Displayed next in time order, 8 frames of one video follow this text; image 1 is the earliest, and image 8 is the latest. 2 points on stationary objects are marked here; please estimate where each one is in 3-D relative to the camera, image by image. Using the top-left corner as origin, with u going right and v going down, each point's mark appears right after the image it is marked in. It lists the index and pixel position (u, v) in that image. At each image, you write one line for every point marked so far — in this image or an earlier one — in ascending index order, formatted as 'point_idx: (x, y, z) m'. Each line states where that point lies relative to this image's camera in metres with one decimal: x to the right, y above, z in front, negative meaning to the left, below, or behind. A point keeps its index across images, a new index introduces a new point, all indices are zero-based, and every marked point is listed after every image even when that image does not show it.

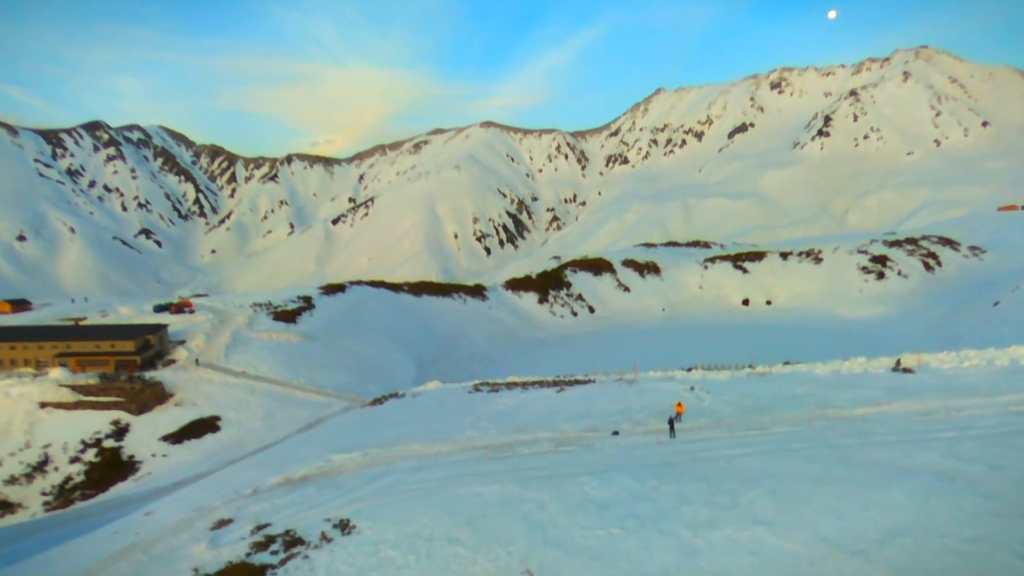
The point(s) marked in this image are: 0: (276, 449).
0: (-7.6, -5.3, +19.3) m
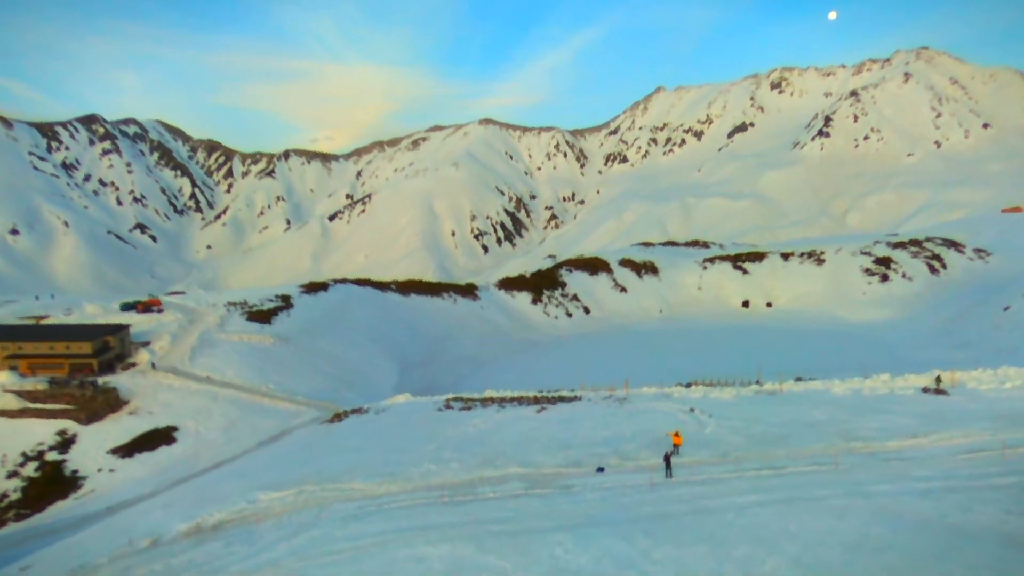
0: (-8.2, -5.3, +17.3) m
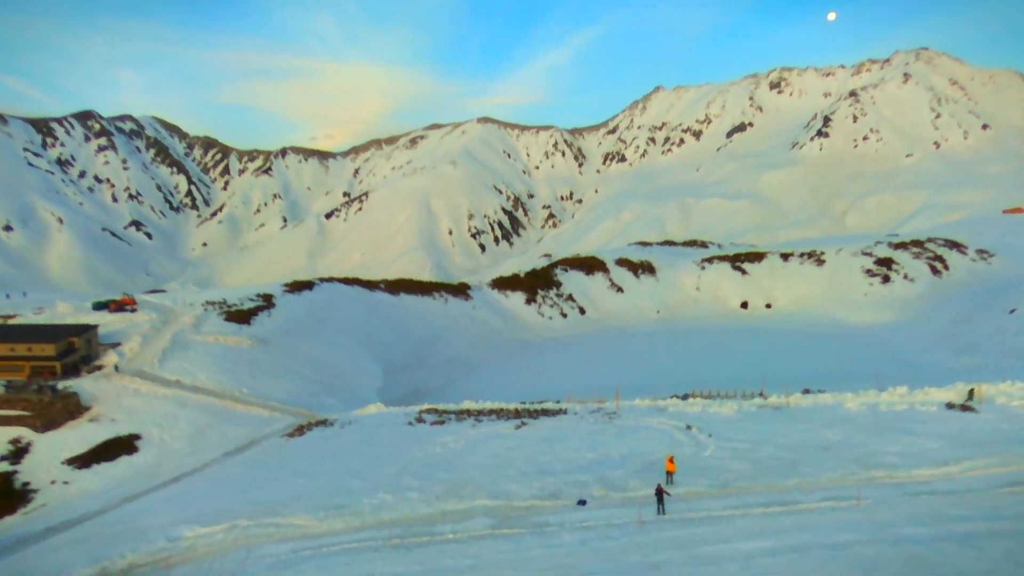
0: (-8.7, -5.3, +15.8) m
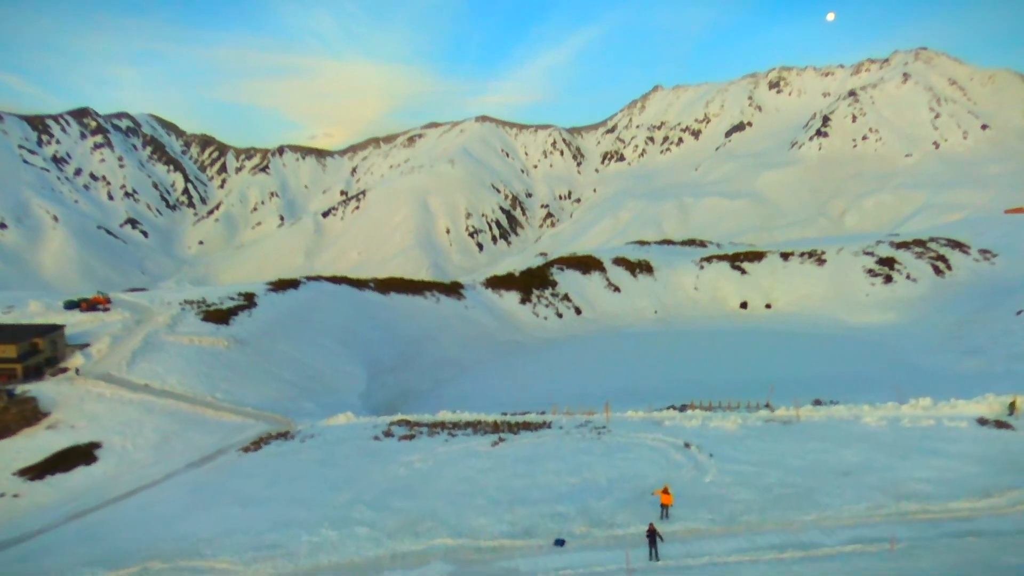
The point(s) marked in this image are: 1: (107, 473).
0: (-9.2, -5.3, +14.4) m
1: (-12.8, -5.9, +19.1) m
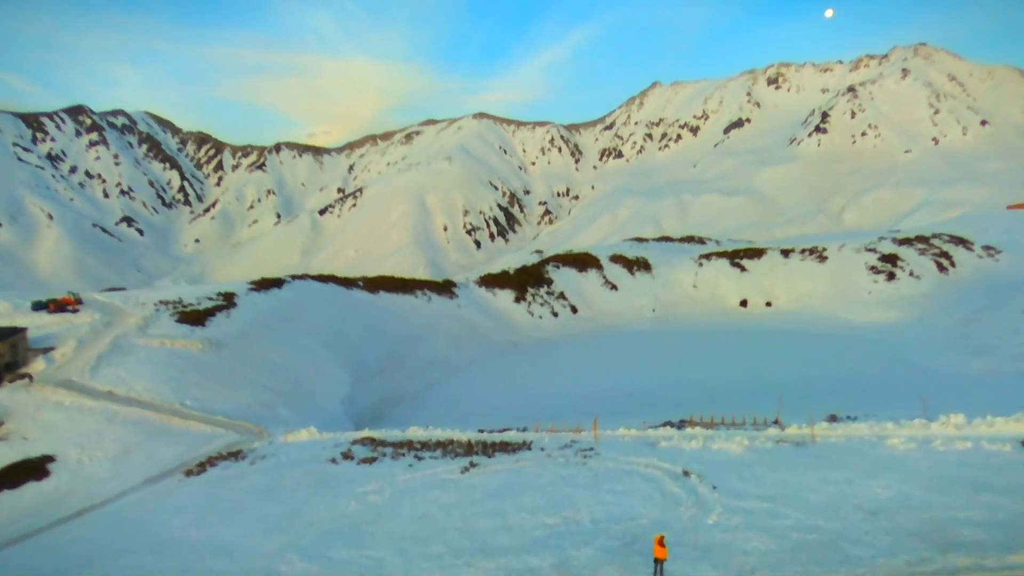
0: (-9.6, -5.3, +12.9) m
1: (-13.3, -5.9, +17.6) m
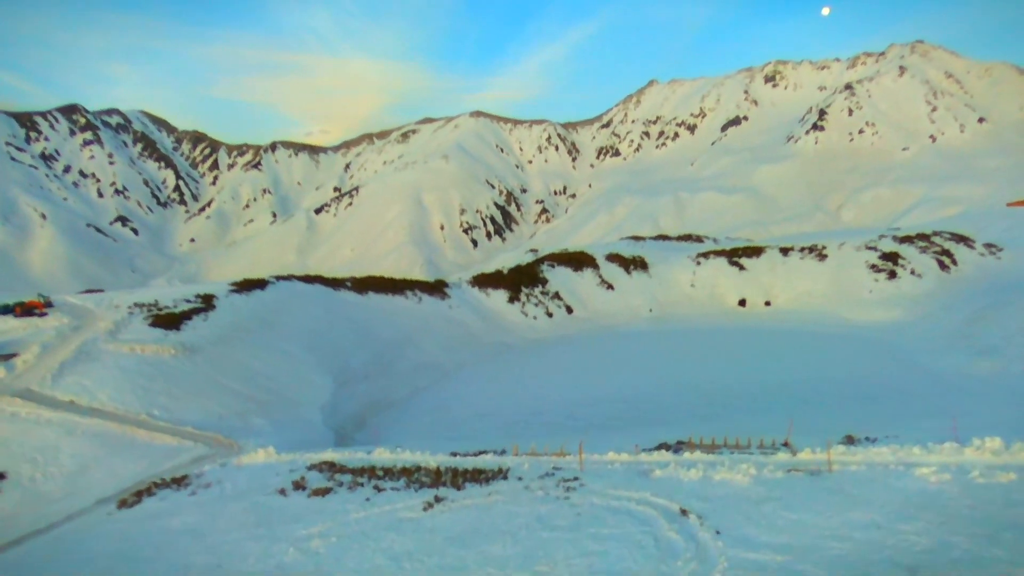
0: (-10.0, -5.5, +11.6) m
1: (-13.7, -6.0, +16.3) m
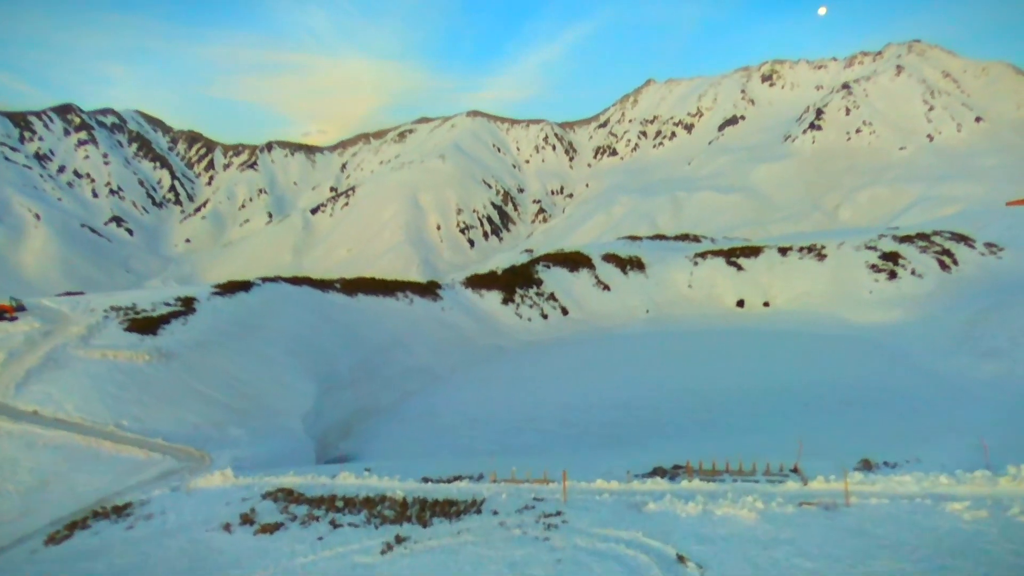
0: (-10.4, -5.6, +10.5) m
1: (-14.1, -6.1, +15.1) m
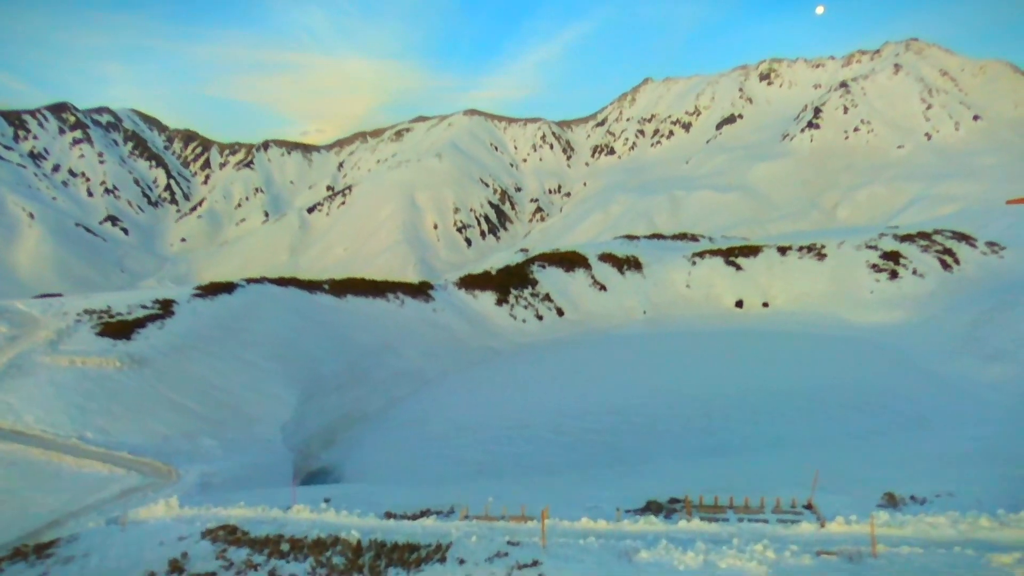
0: (-10.7, -5.7, +9.3) m
1: (-14.4, -6.3, +13.9) m
